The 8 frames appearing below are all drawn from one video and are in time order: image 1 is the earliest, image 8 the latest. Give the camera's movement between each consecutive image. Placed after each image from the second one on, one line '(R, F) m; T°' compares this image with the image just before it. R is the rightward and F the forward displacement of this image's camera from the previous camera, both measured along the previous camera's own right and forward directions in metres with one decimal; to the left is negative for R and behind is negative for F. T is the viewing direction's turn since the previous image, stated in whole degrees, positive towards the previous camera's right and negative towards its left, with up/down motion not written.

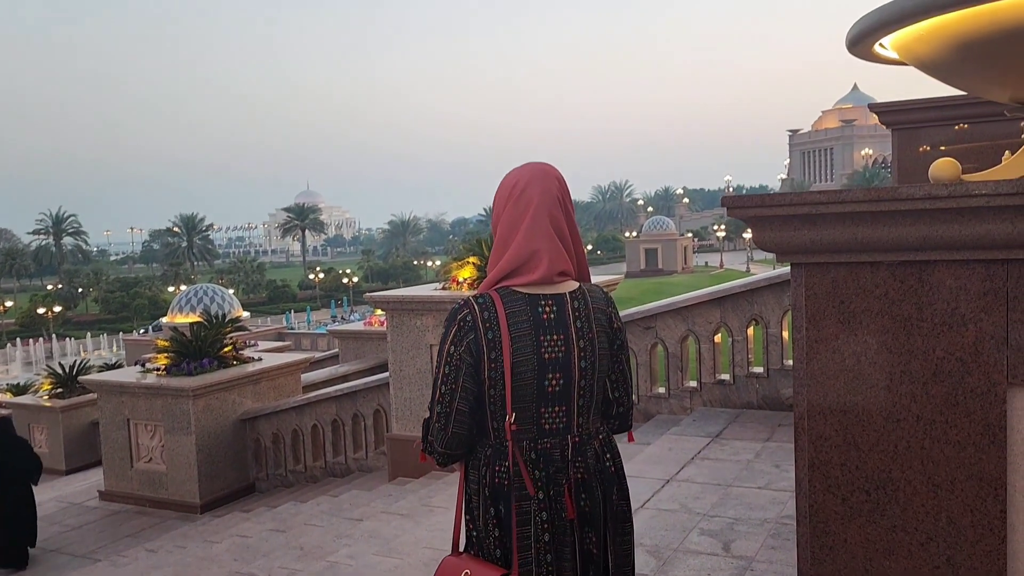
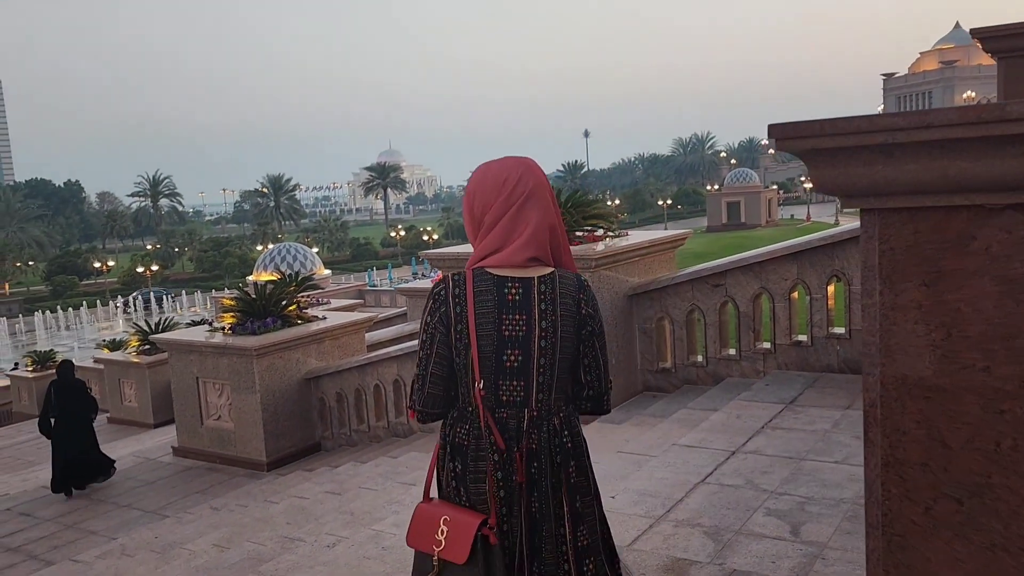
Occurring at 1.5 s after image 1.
(+0.1, +0.3) m; -6°
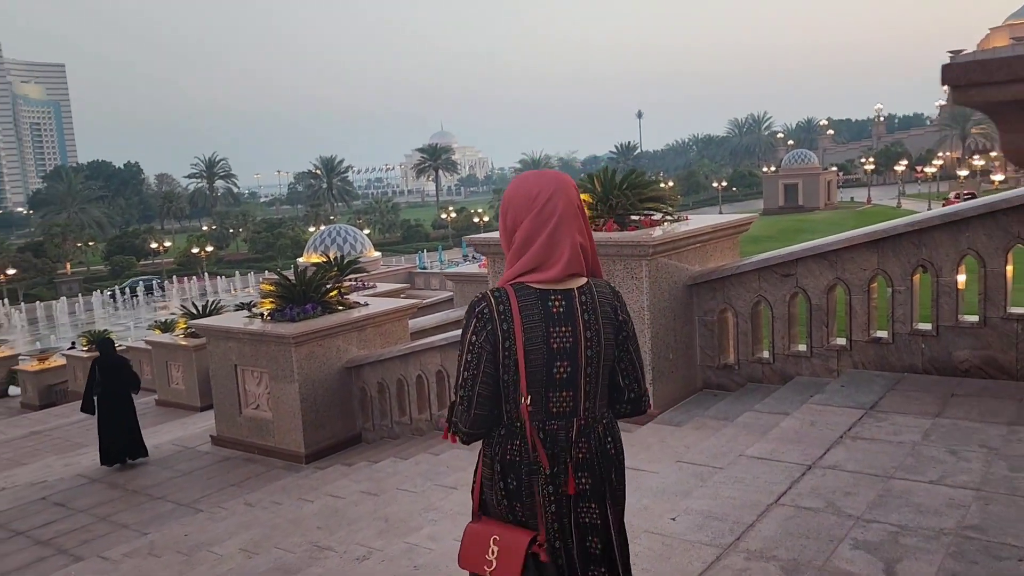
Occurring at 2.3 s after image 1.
(0.0, +0.4) m; -3°
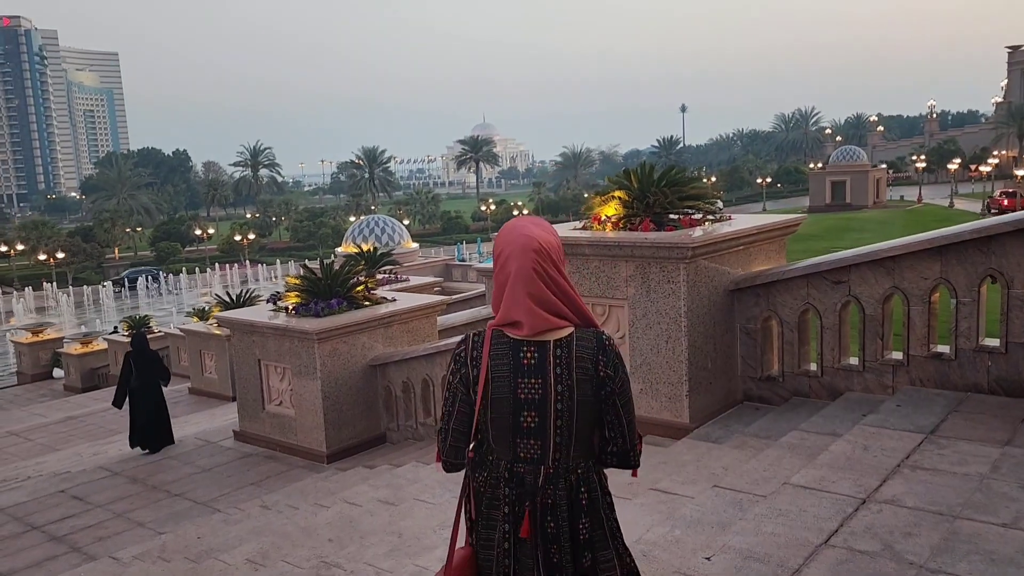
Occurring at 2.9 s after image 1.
(+0.1, +0.3) m; -3°
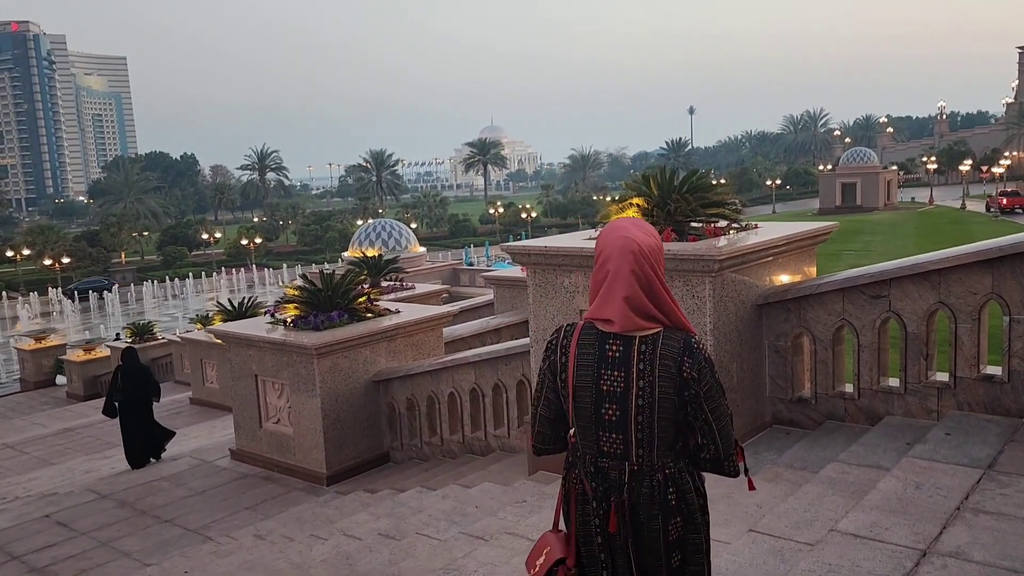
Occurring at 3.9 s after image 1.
(0.0, +0.4) m; -1°
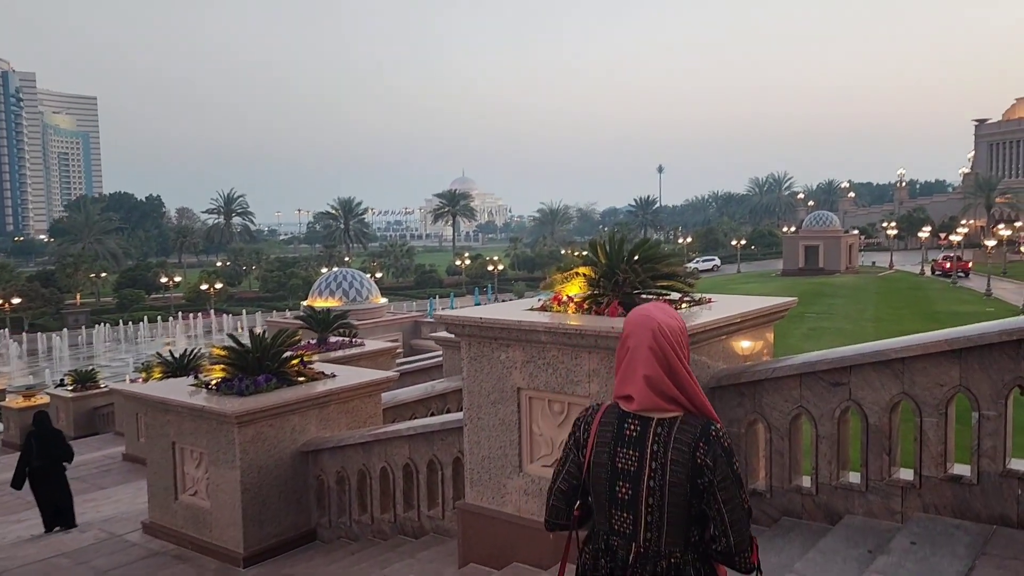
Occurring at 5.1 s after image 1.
(+0.2, +0.4) m; +2°
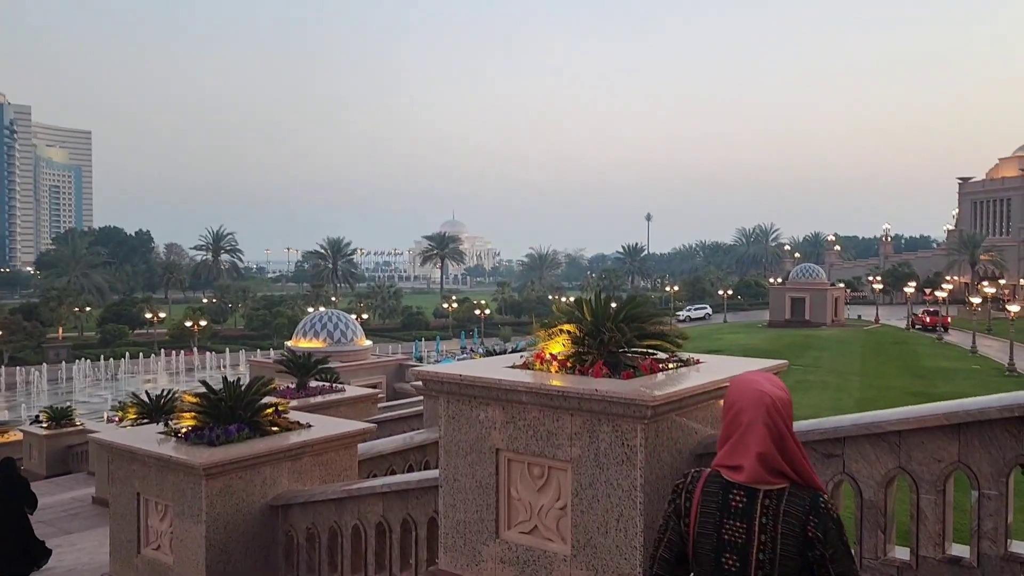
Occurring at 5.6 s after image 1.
(0.0, +0.2) m; +1°
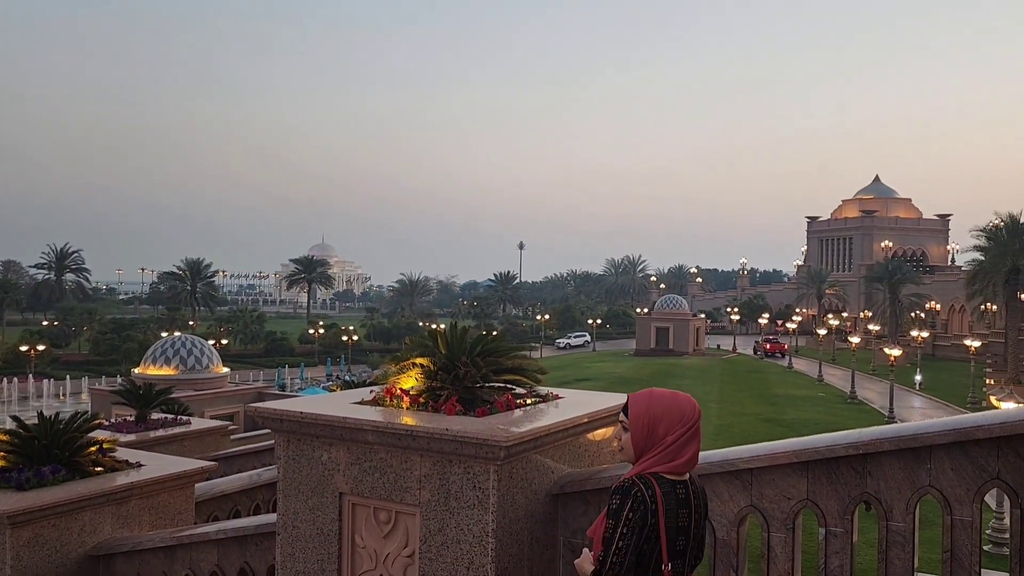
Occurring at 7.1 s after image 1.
(+0.1, +0.2) m; +9°
